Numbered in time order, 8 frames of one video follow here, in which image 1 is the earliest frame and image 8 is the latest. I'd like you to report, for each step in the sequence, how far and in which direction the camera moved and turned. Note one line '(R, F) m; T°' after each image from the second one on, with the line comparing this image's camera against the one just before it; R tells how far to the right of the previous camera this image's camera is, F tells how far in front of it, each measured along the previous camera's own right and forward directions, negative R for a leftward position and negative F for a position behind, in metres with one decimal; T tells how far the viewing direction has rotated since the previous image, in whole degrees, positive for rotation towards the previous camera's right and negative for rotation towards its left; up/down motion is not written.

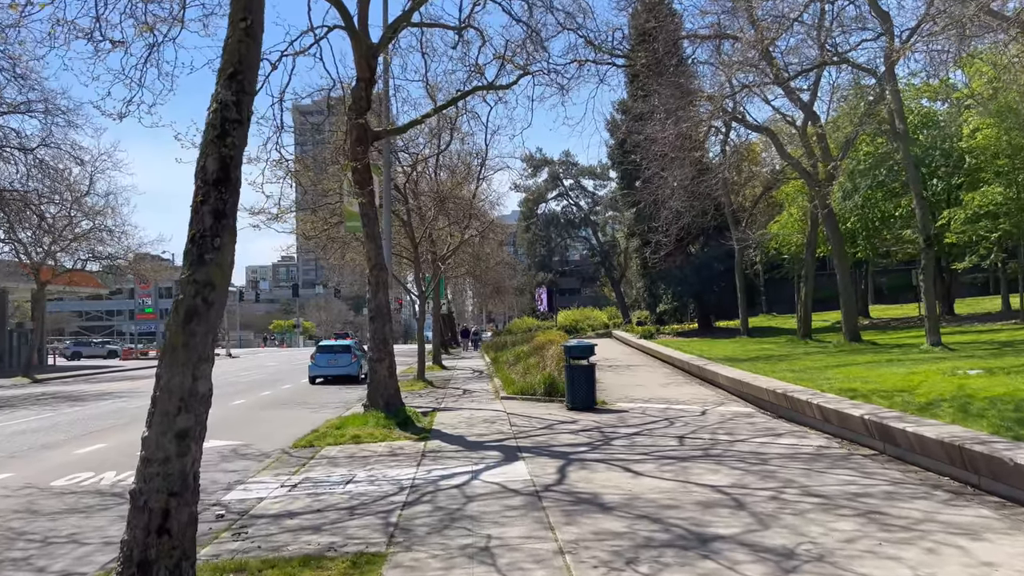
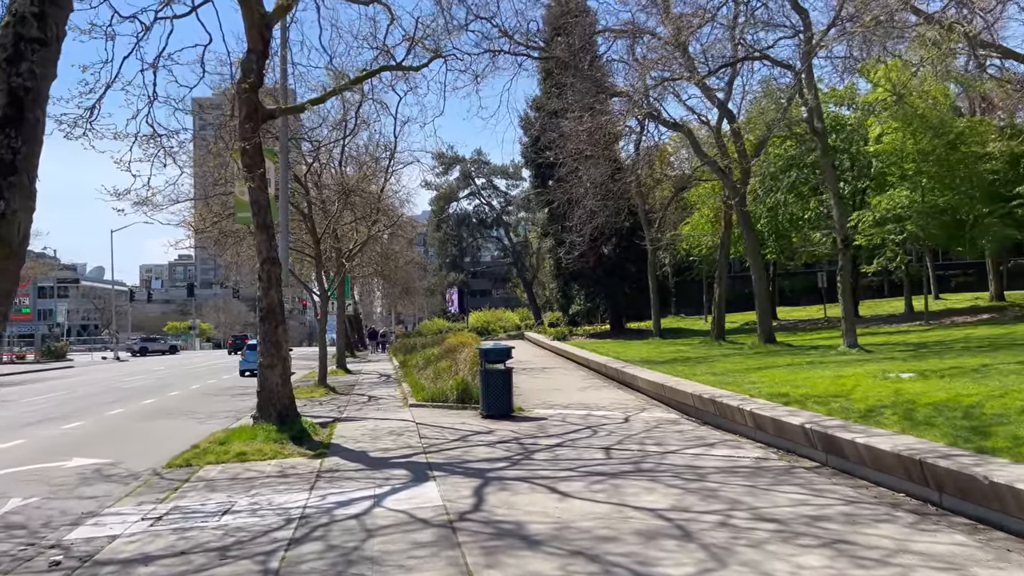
(0.0, +1.0) m; +6°
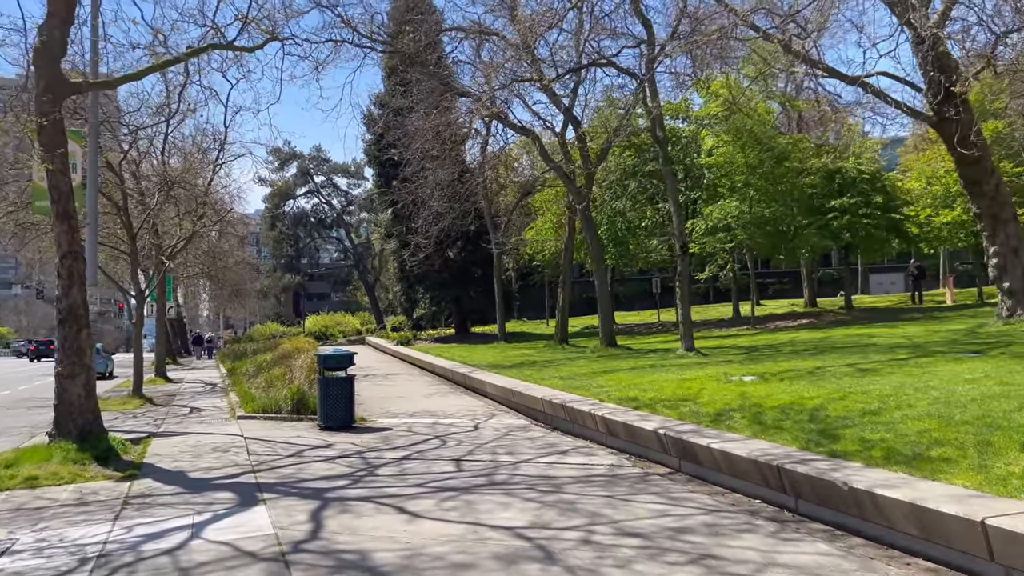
(0.0, +0.5) m; +11°
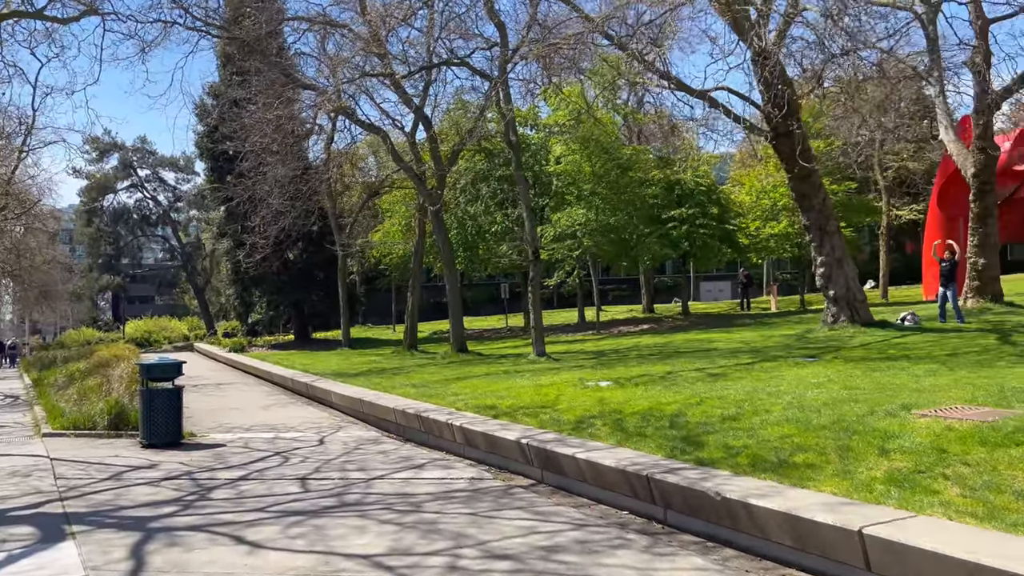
(-0.1, +0.4) m; +11°
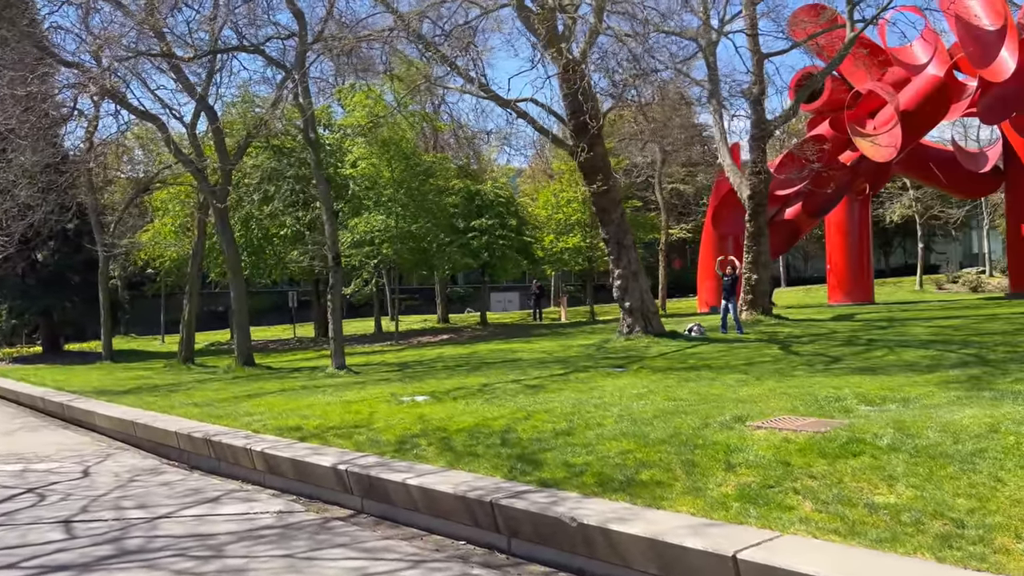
(-0.3, +0.6) m; +15°
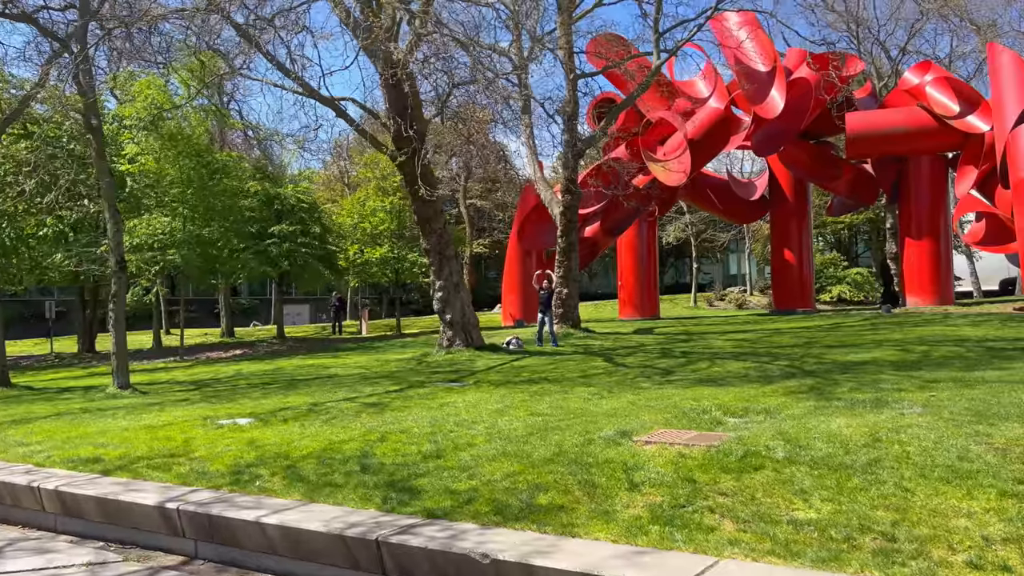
(-0.6, +0.6) m; +15°
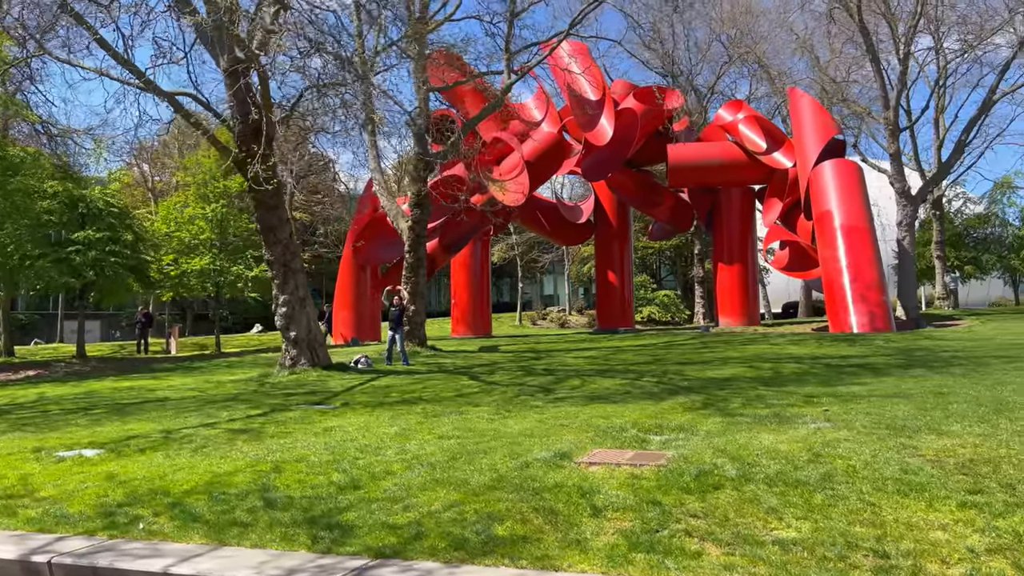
(-0.8, +0.5) m; +13°
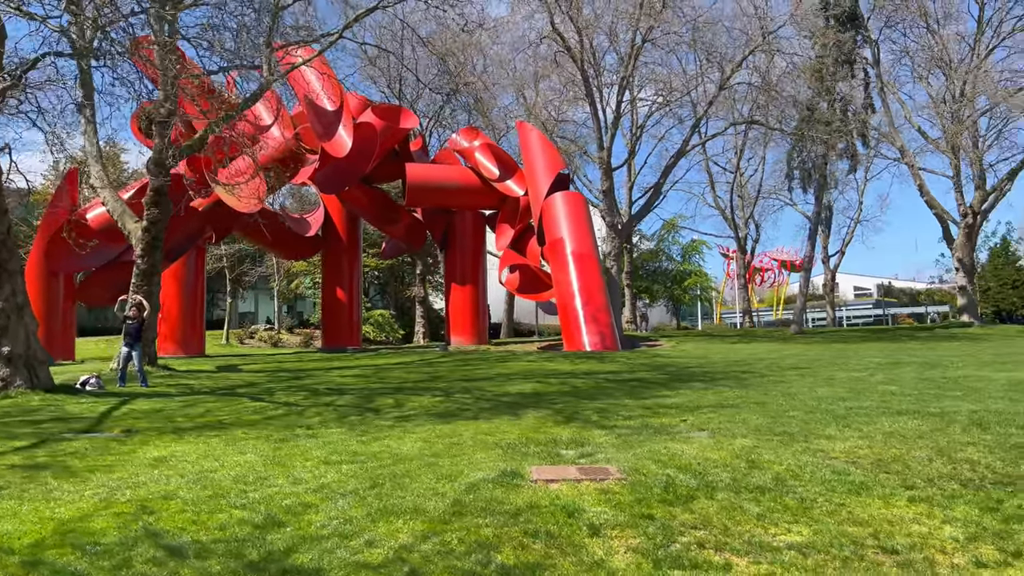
(-1.5, +0.7) m; +22°
